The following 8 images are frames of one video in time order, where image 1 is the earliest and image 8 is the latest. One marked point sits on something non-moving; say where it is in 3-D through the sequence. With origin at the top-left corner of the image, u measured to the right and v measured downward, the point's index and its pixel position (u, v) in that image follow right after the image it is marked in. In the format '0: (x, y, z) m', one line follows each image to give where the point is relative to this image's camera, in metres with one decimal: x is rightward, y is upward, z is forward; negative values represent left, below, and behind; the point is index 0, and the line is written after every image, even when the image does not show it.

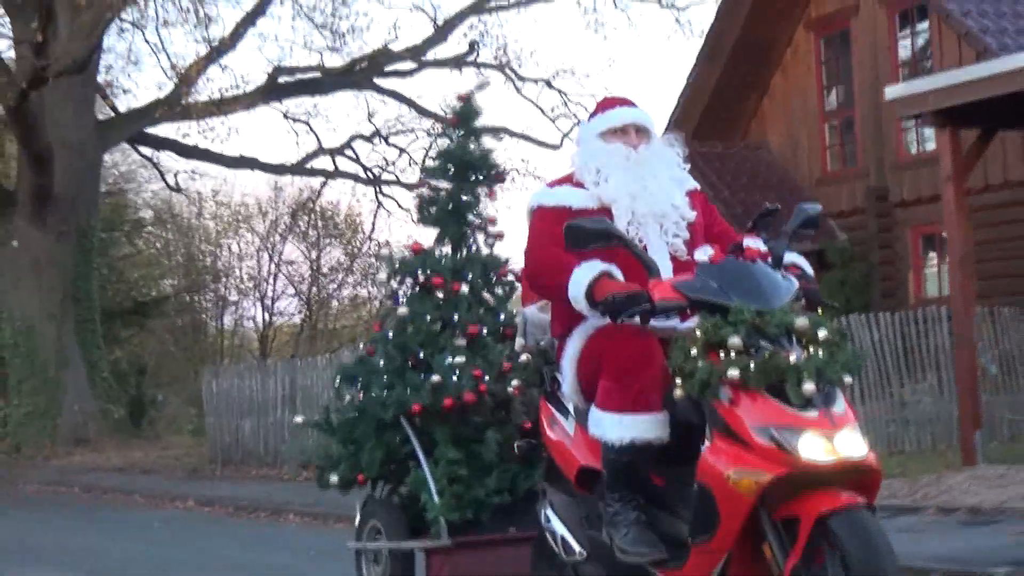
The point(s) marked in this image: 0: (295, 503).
0: (-1.8, -1.6, +13.1) m
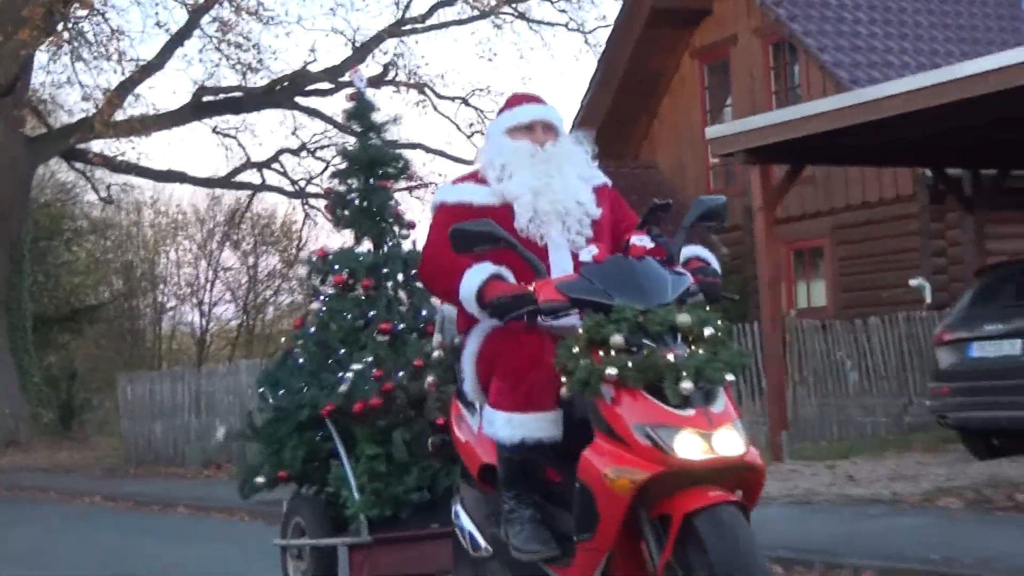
0: (-2.8, -1.7, +14.3) m
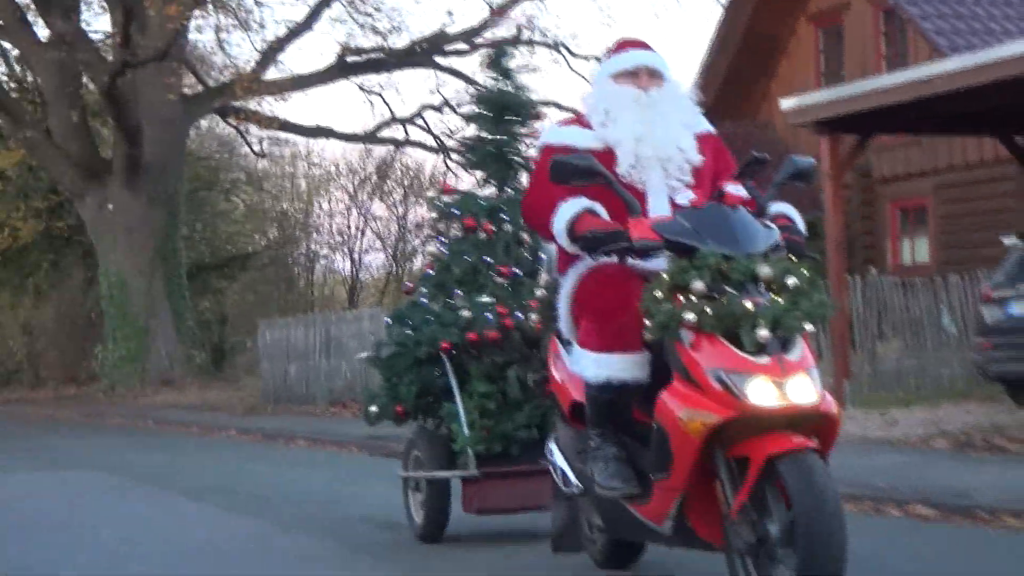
0: (-1.9, -1.3, +15.7) m
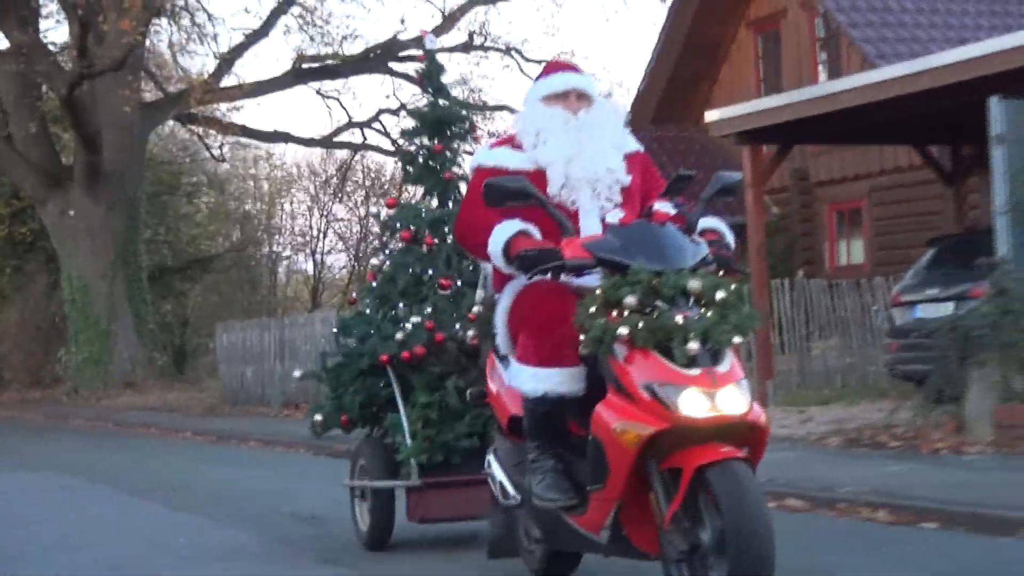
0: (-2.4, -1.4, +16.2) m
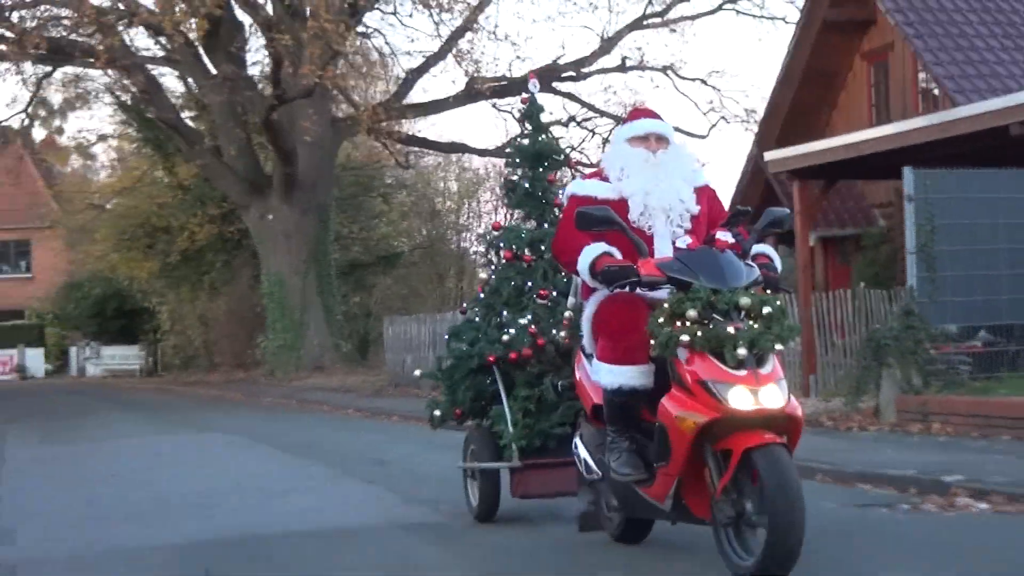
0: (-1.2, -1.4, +19.5) m
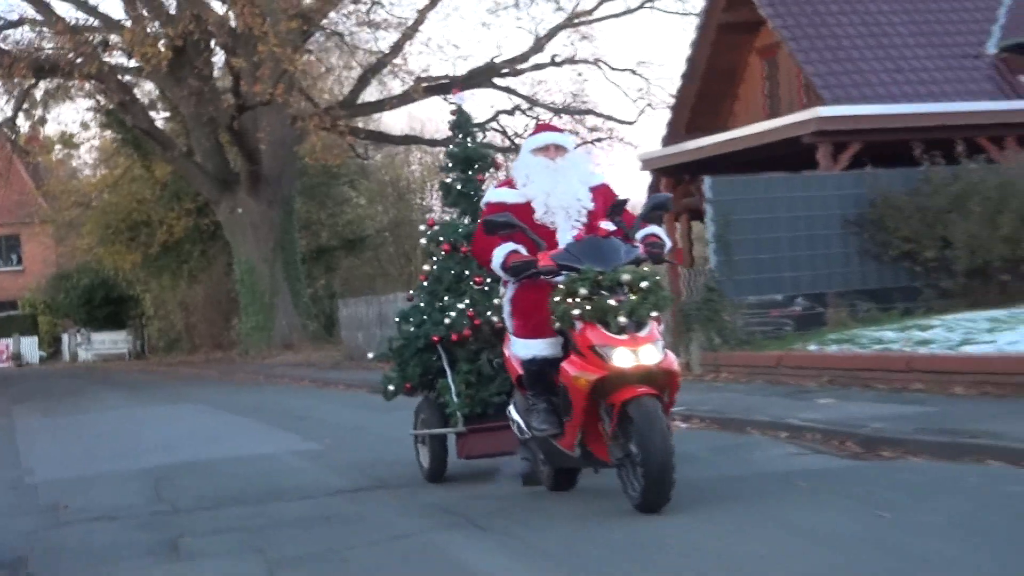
0: (-2.1, -1.2, +22.7) m
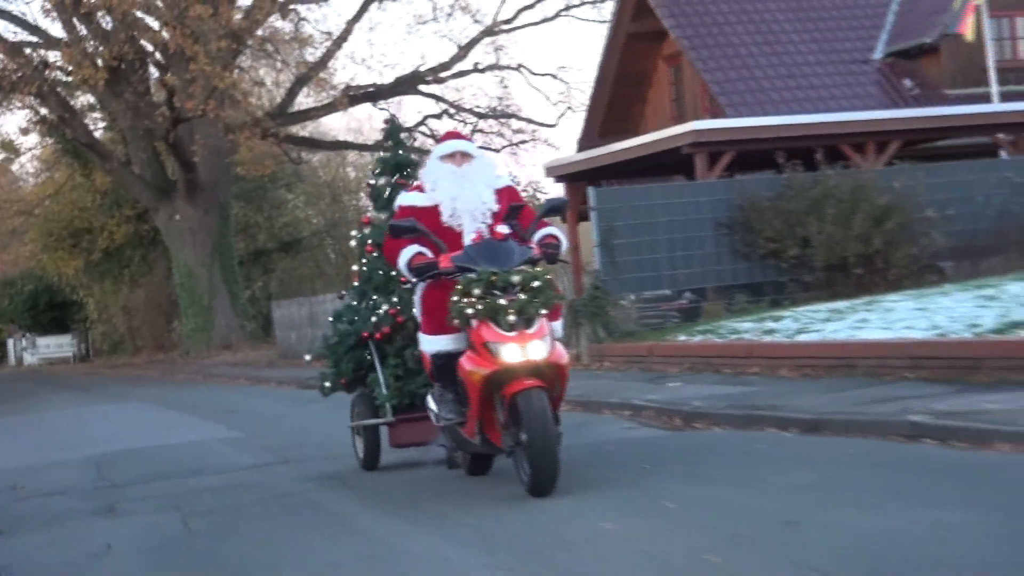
0: (-3.2, -1.3, +24.2) m
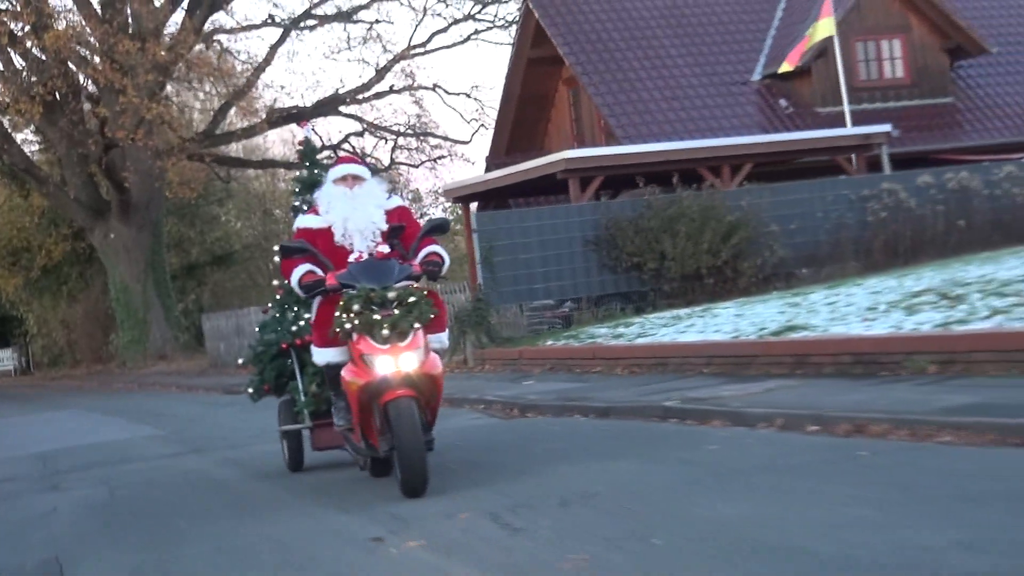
0: (-4.6, -1.5, +26.3) m
